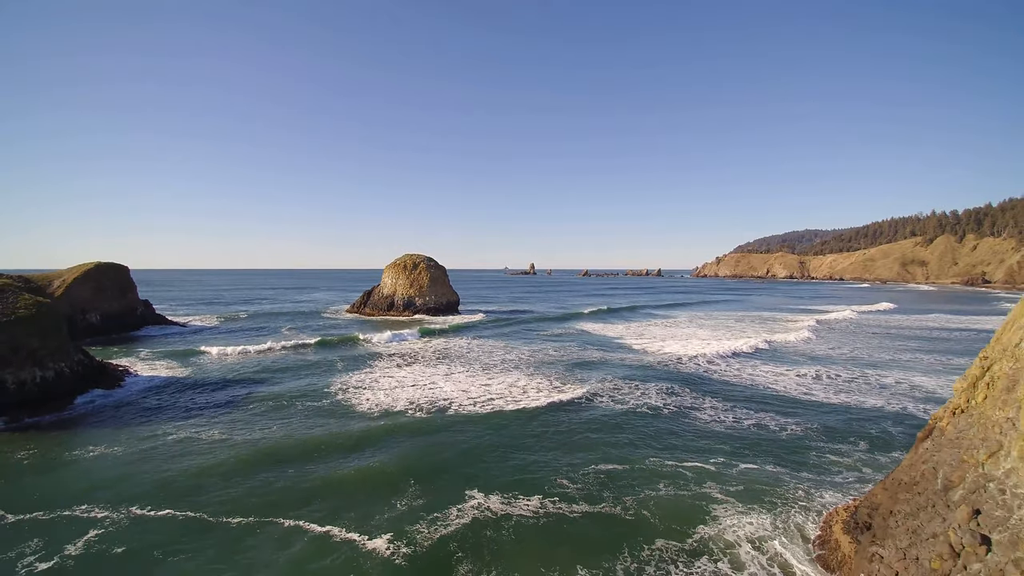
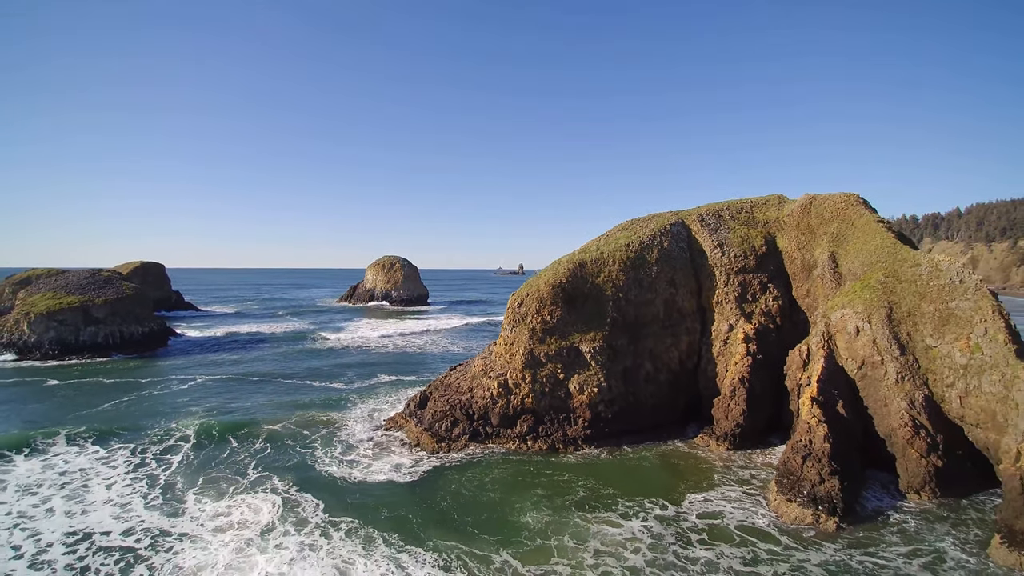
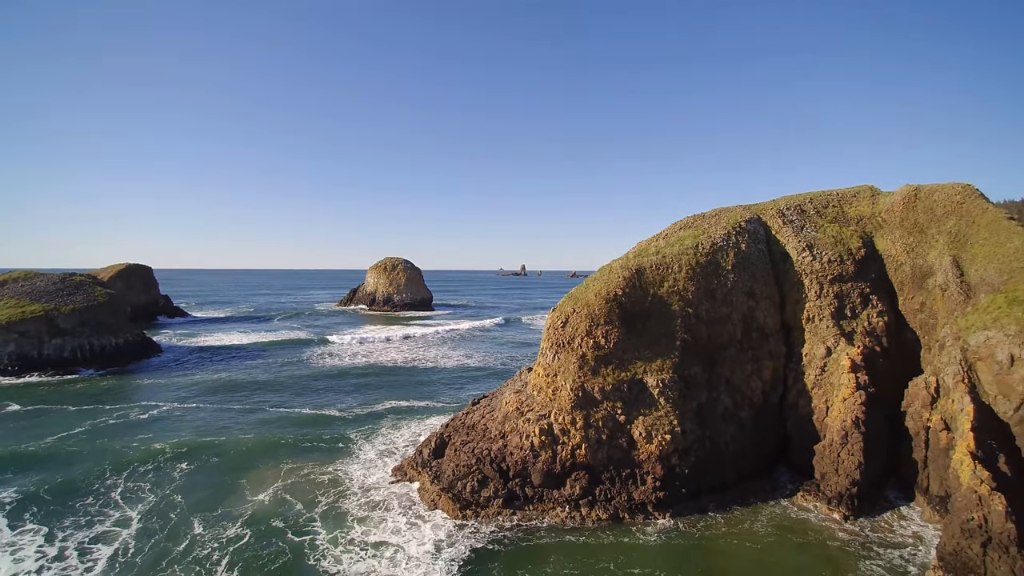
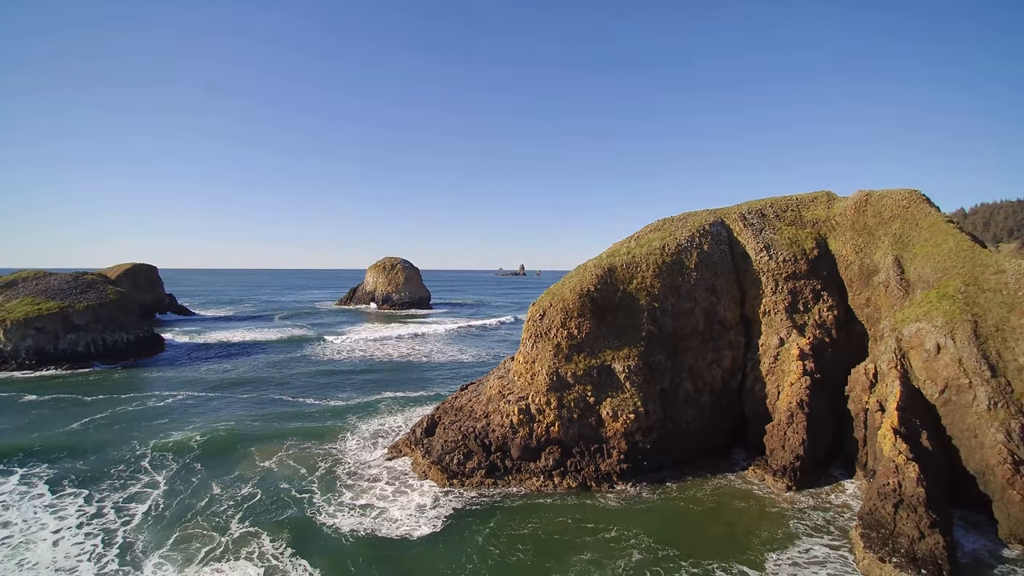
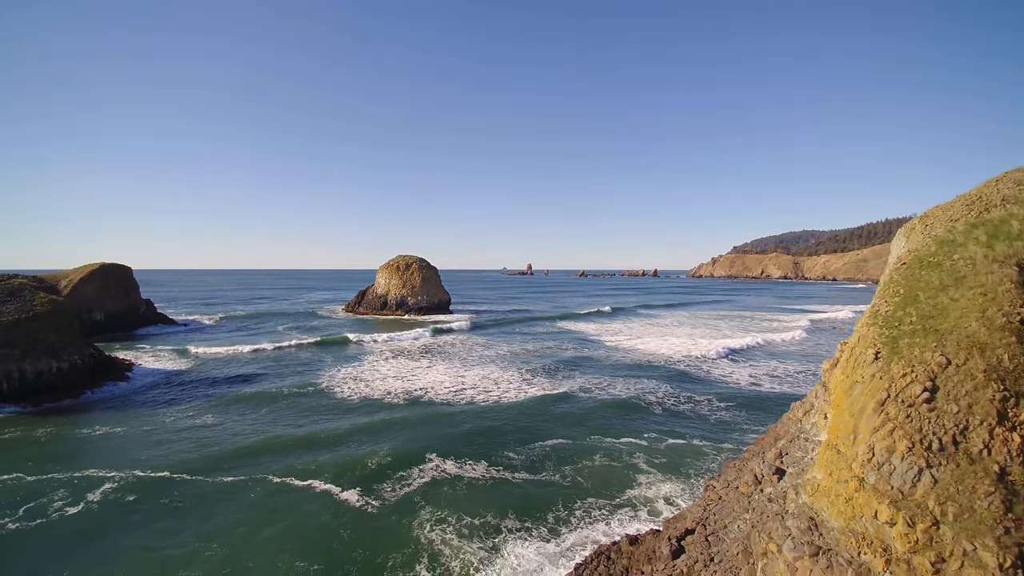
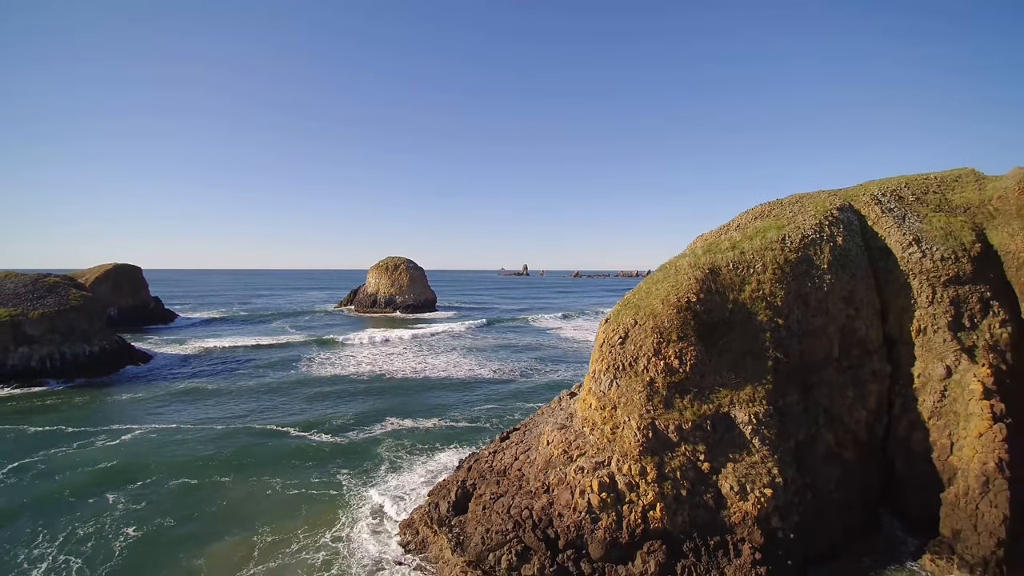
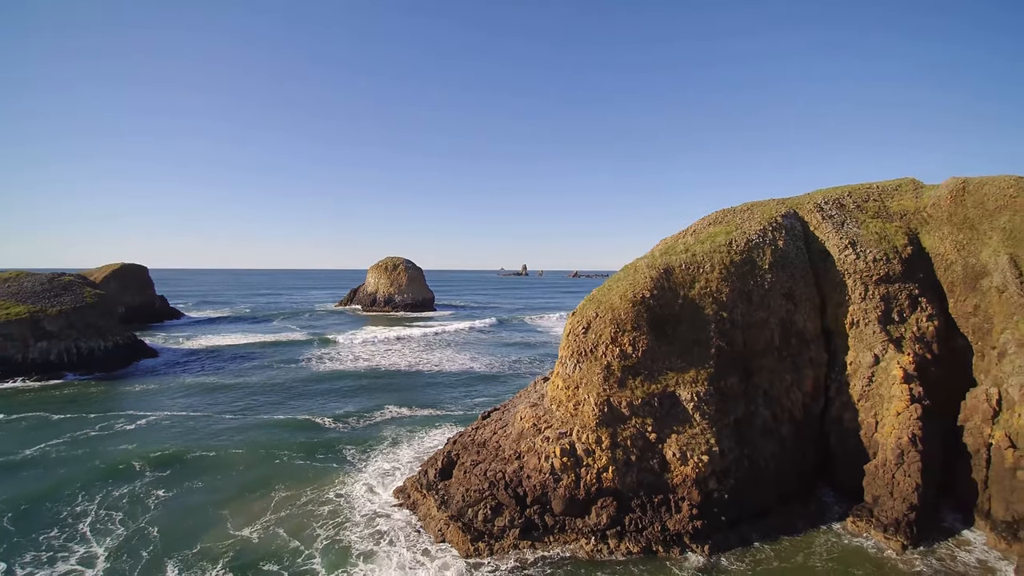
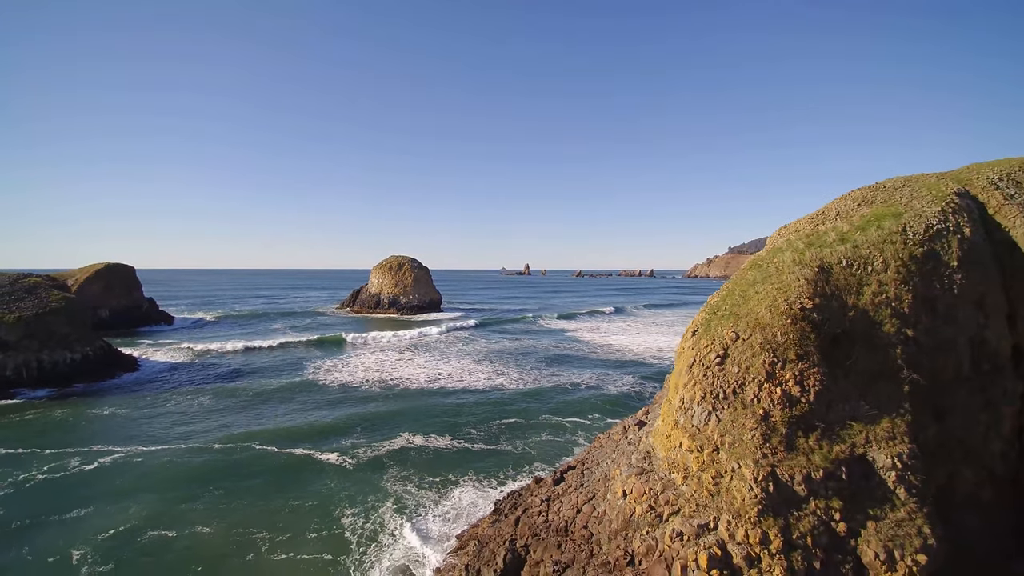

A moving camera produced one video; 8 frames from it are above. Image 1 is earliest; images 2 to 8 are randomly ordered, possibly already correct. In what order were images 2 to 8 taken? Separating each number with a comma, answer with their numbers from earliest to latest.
5, 8, 6, 7, 3, 4, 2
